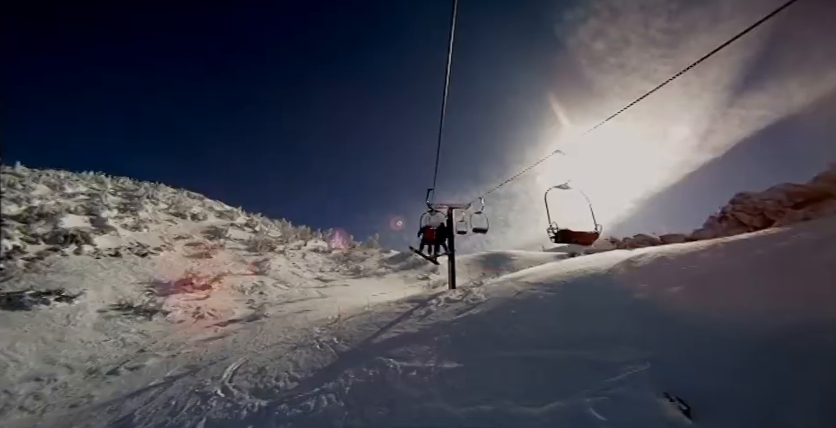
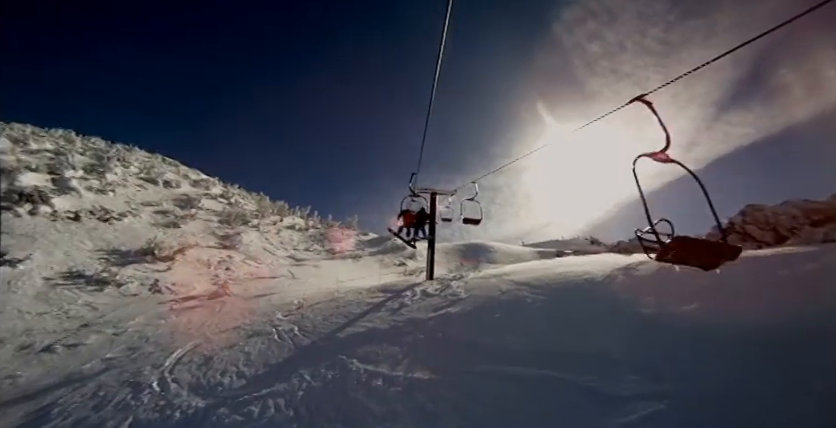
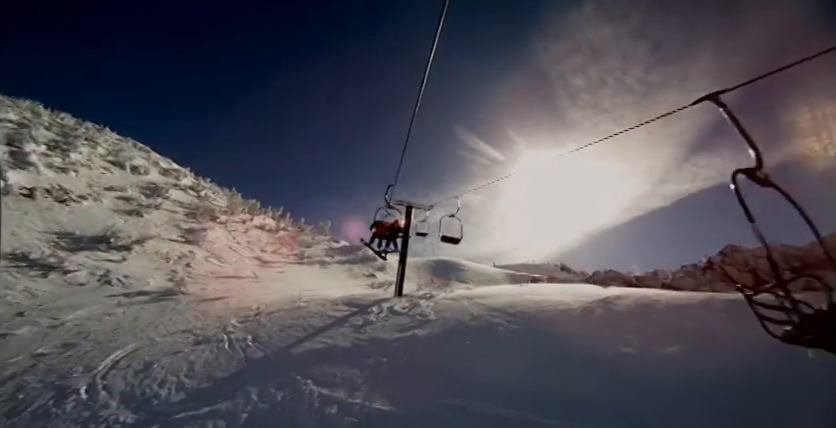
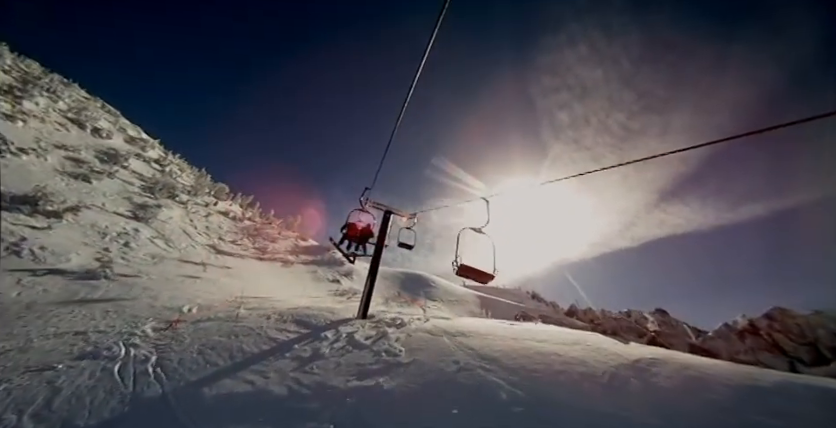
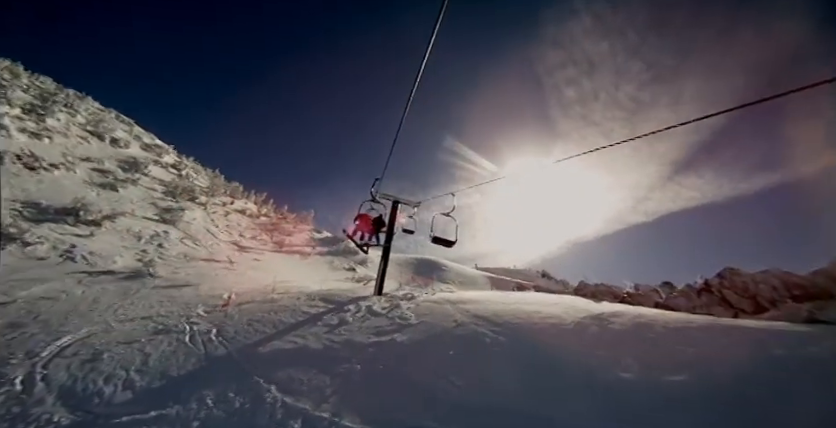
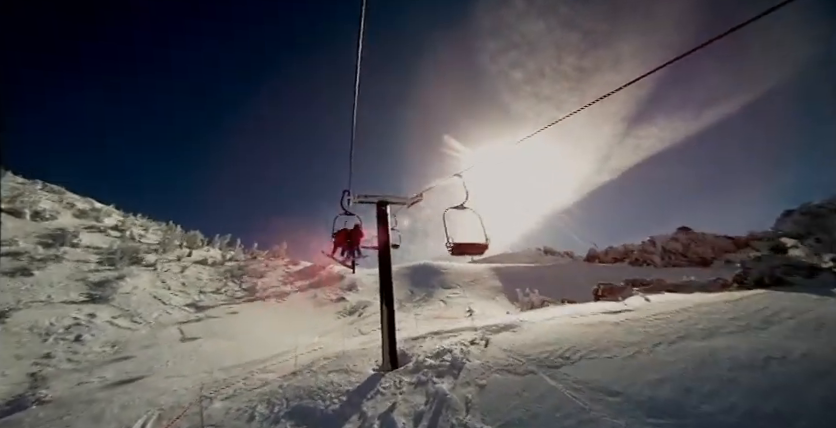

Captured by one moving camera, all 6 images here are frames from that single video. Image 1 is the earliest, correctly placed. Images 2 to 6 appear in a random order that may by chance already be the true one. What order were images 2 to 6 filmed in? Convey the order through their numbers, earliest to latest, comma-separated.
2, 3, 5, 4, 6
